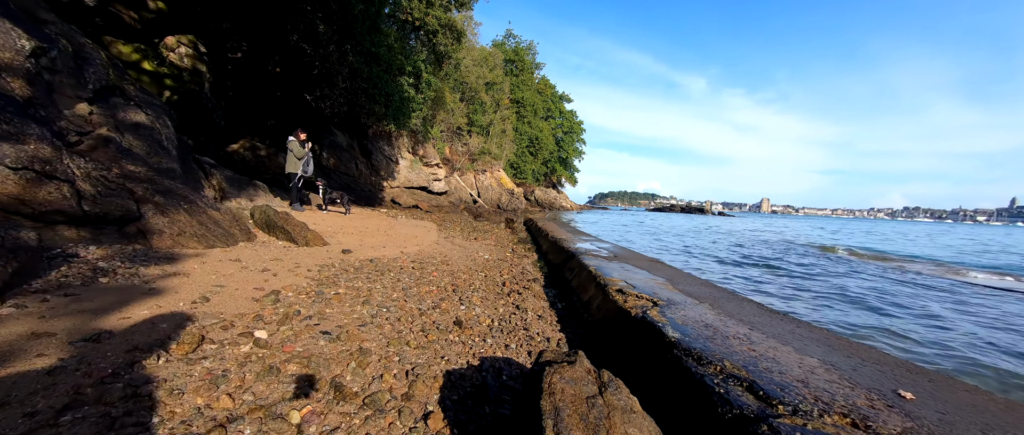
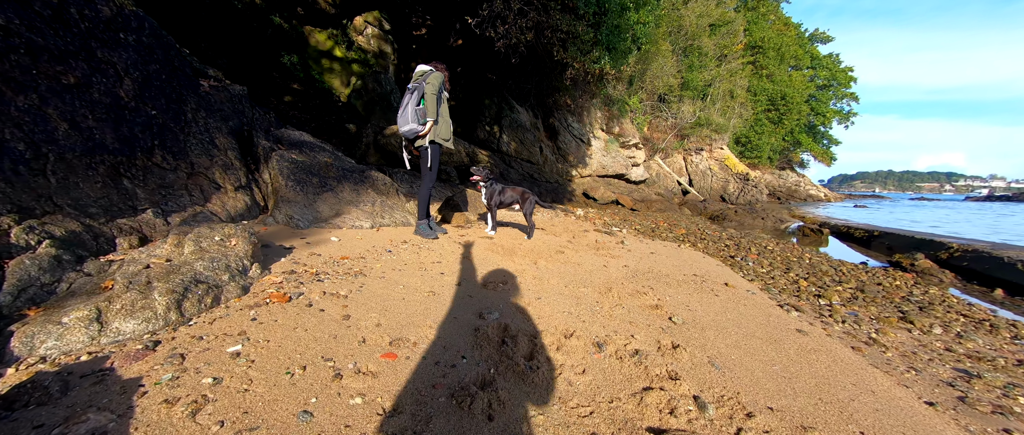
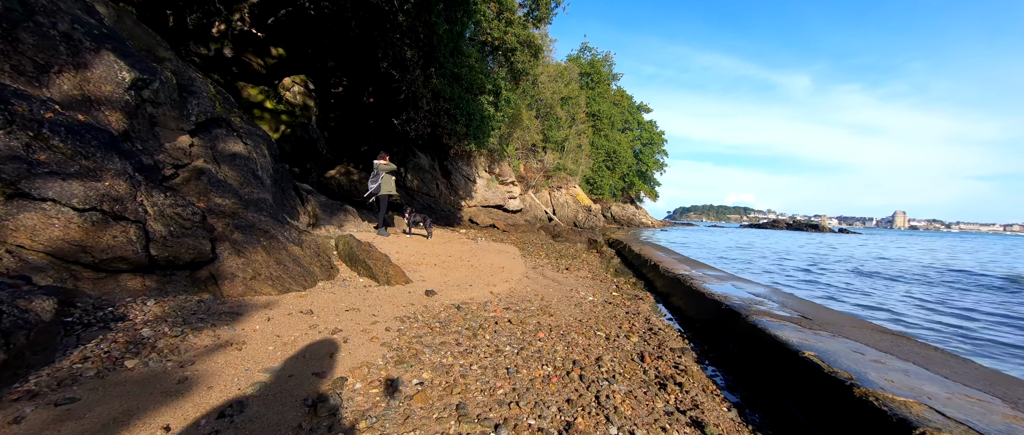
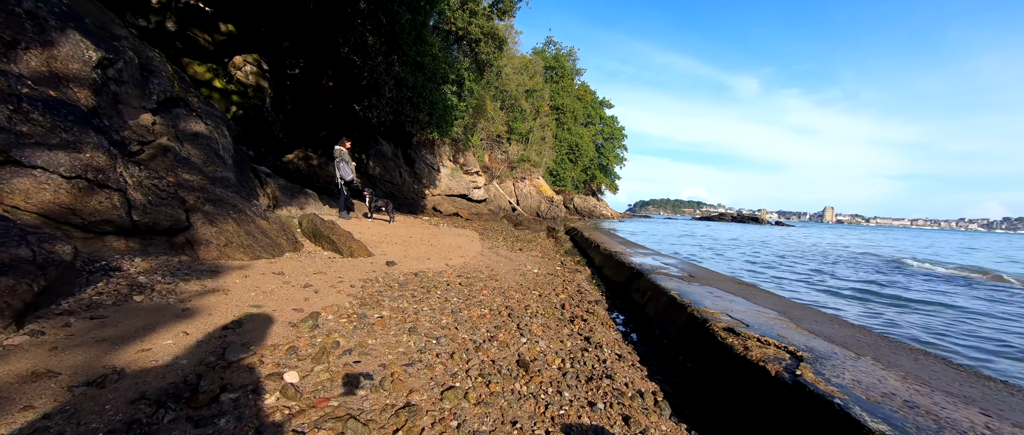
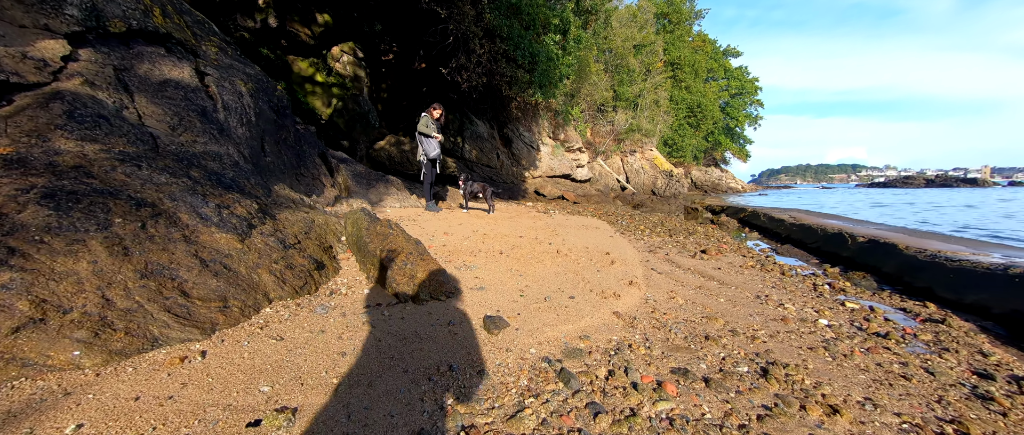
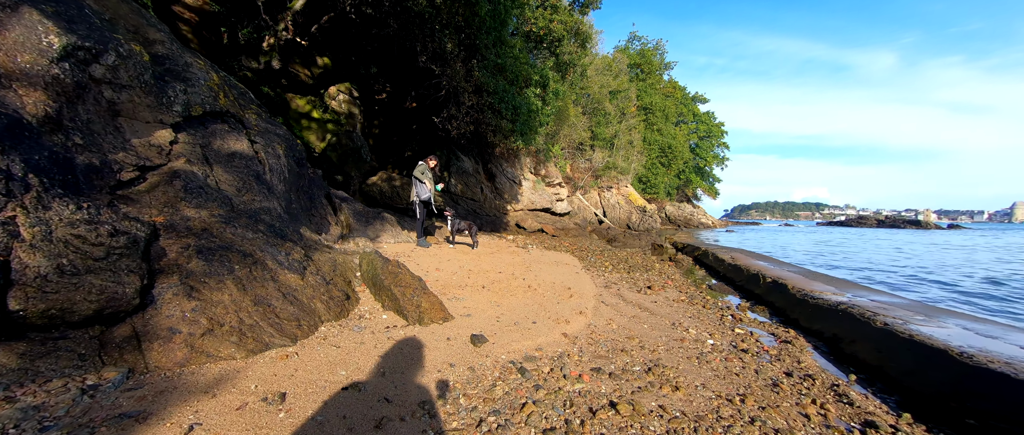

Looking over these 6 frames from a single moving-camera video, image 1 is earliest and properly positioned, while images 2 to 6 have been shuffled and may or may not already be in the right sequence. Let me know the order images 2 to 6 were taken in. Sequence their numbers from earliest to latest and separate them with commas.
4, 3, 6, 5, 2
